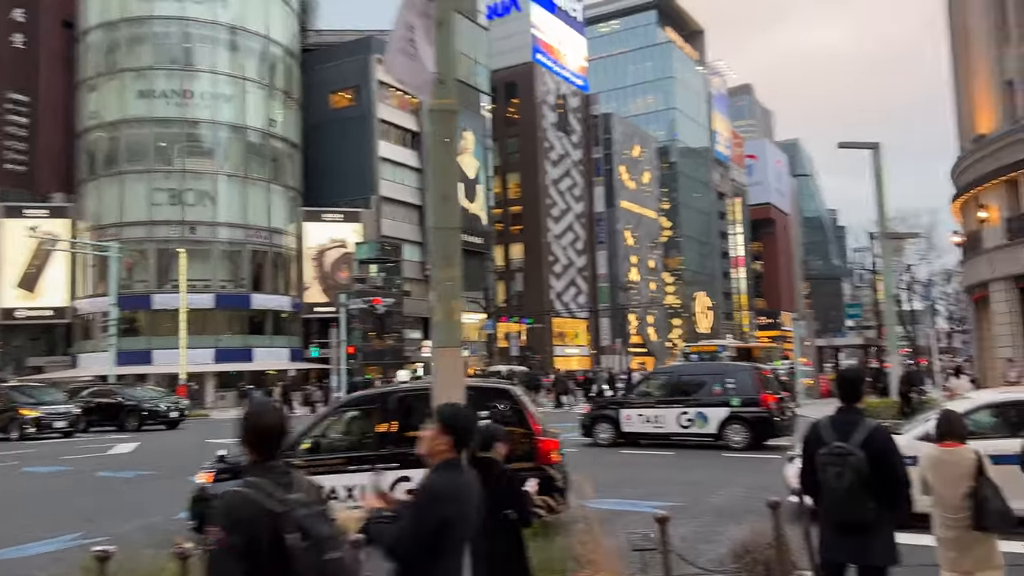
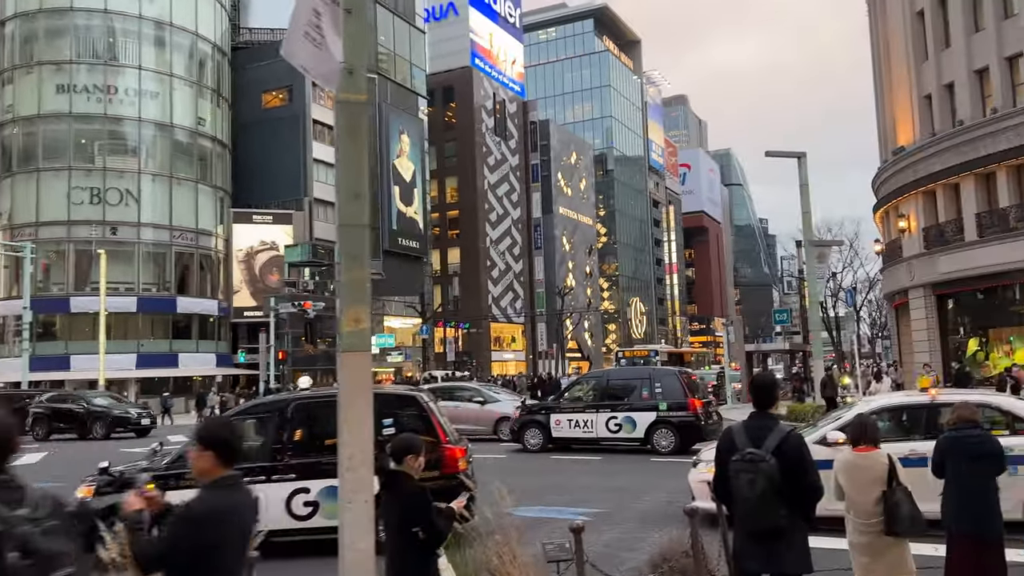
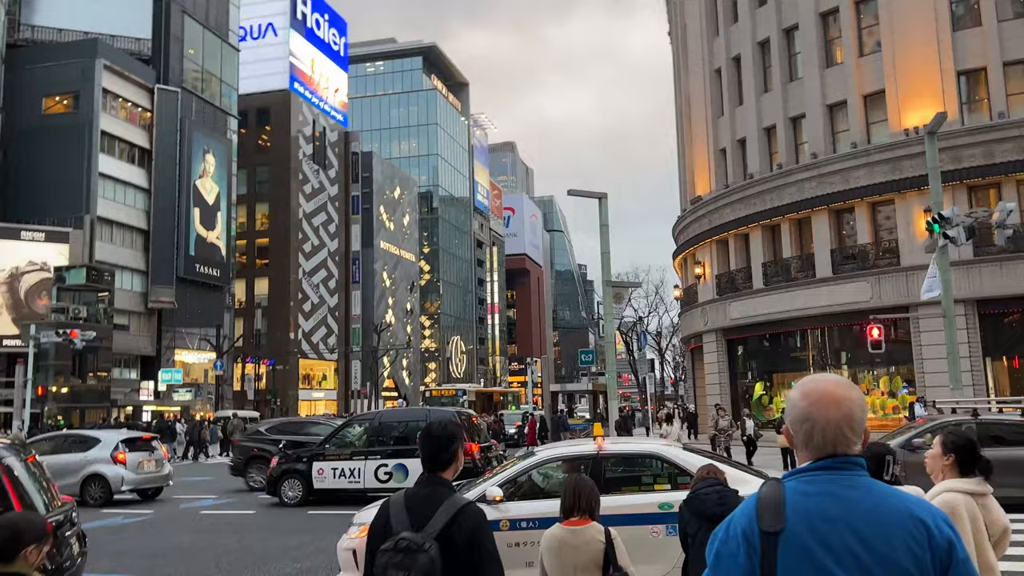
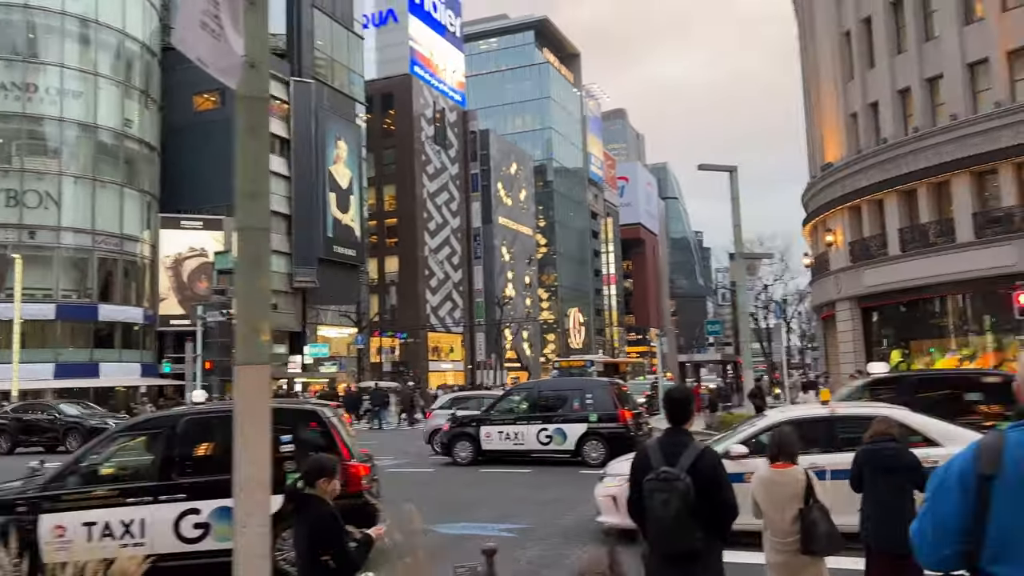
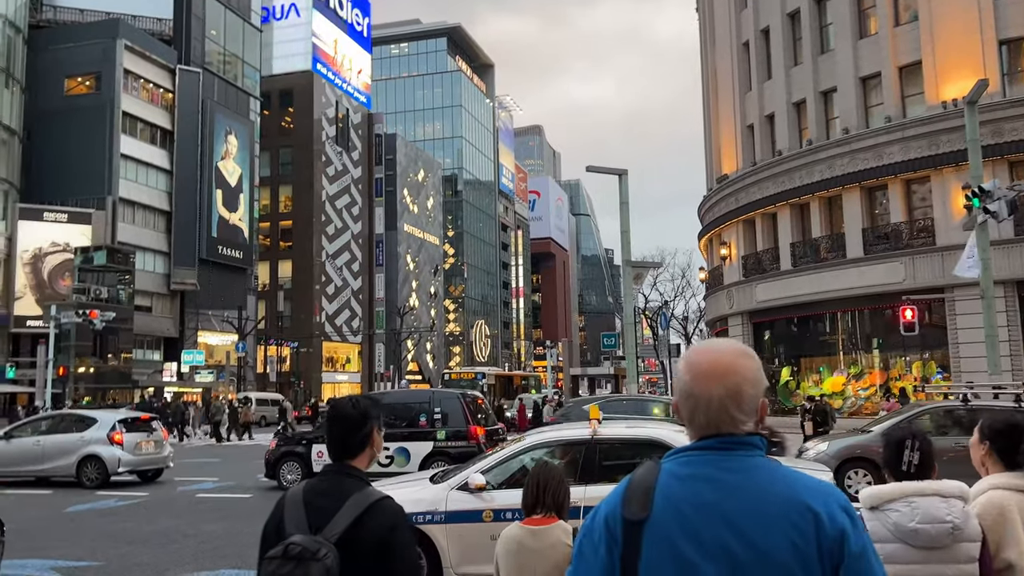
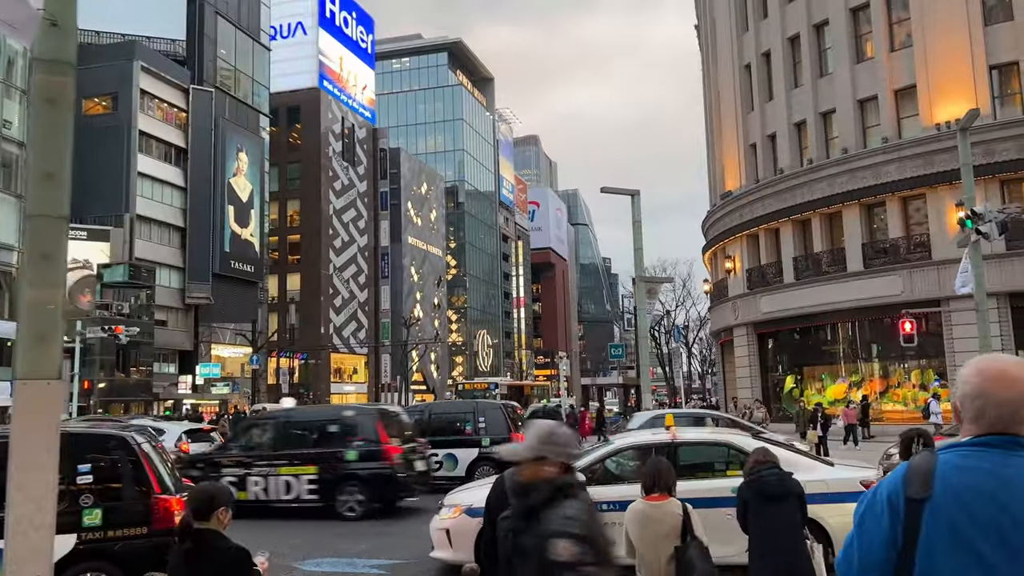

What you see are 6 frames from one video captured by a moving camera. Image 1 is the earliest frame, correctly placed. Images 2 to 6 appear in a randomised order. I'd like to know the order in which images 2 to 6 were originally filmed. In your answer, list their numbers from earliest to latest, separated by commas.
2, 4, 6, 3, 5
